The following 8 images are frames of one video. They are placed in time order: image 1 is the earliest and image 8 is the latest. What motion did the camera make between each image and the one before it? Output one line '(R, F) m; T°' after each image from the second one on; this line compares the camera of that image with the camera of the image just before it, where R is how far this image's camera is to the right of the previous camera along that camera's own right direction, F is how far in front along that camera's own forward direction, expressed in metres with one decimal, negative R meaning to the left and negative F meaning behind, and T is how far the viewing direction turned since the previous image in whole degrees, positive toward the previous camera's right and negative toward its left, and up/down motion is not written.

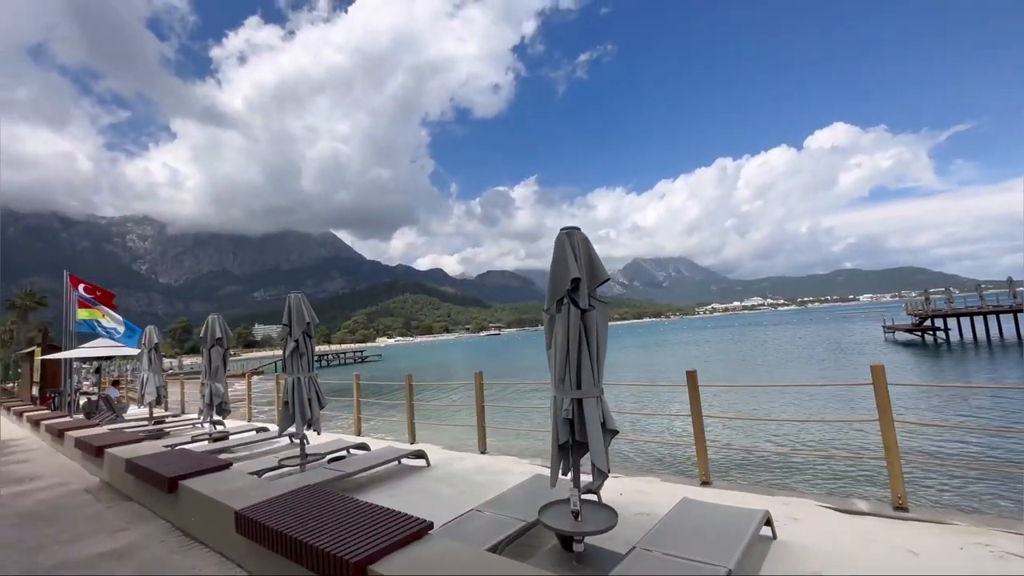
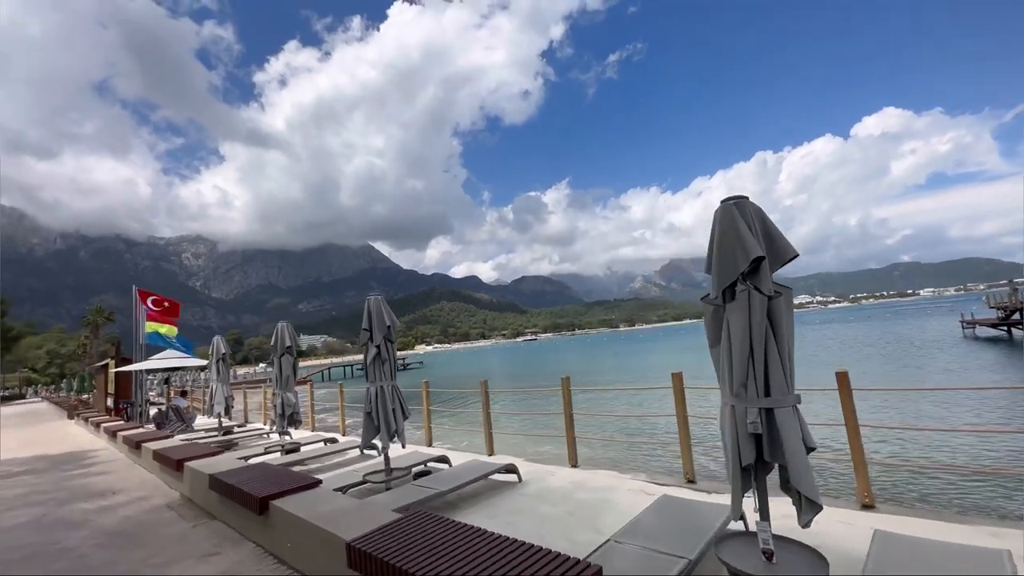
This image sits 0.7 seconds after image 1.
(-0.7, +0.5) m; -4°
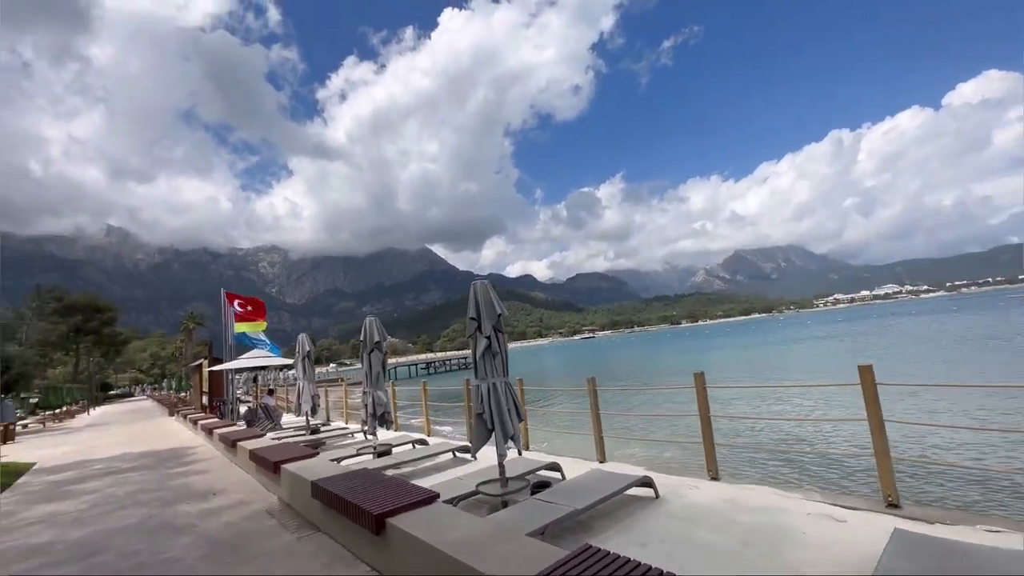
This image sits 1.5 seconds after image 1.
(-0.7, +0.7) m; -7°
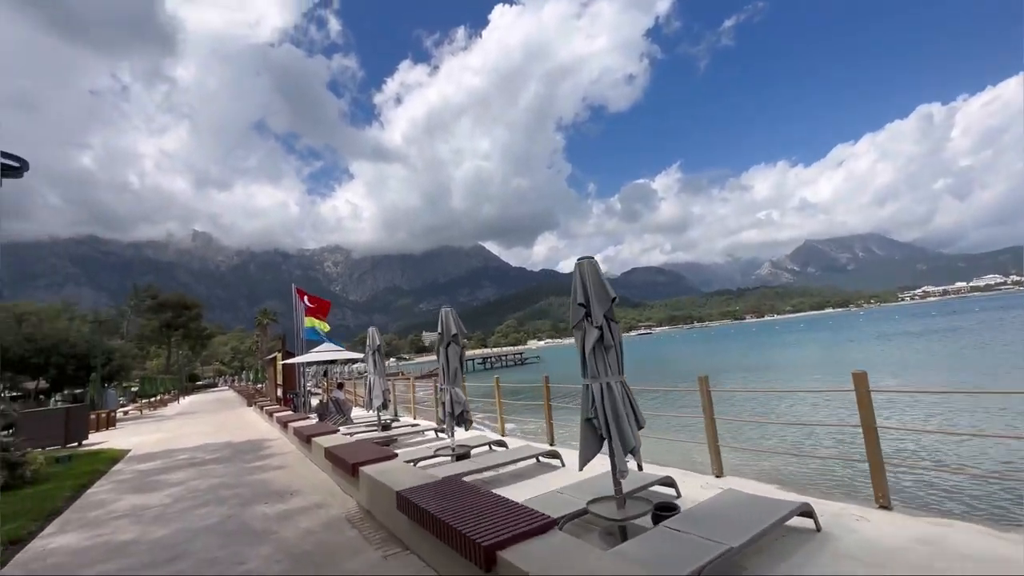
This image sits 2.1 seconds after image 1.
(-0.5, +0.7) m; -7°
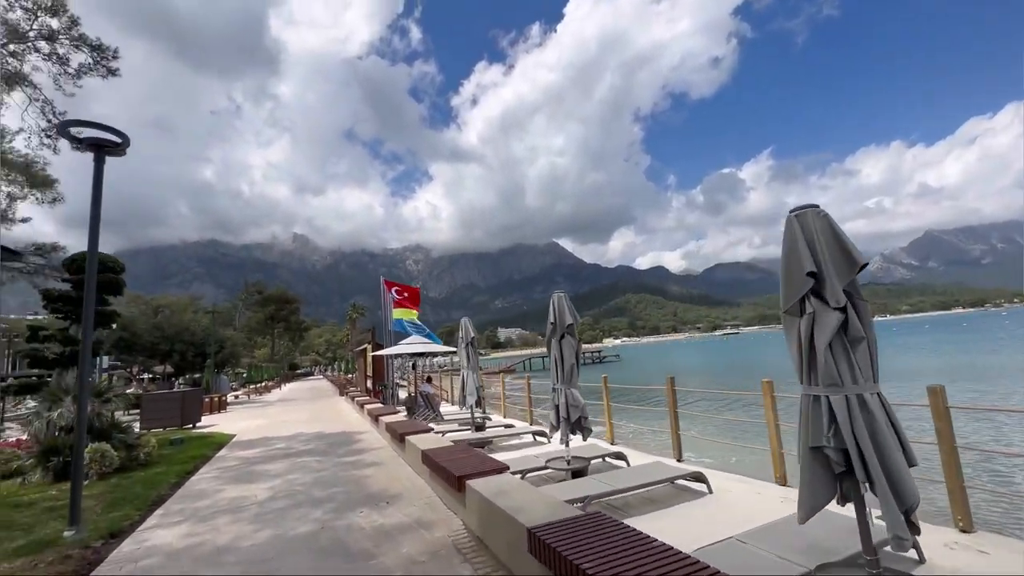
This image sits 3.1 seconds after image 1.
(-0.6, +1.0) m; -9°
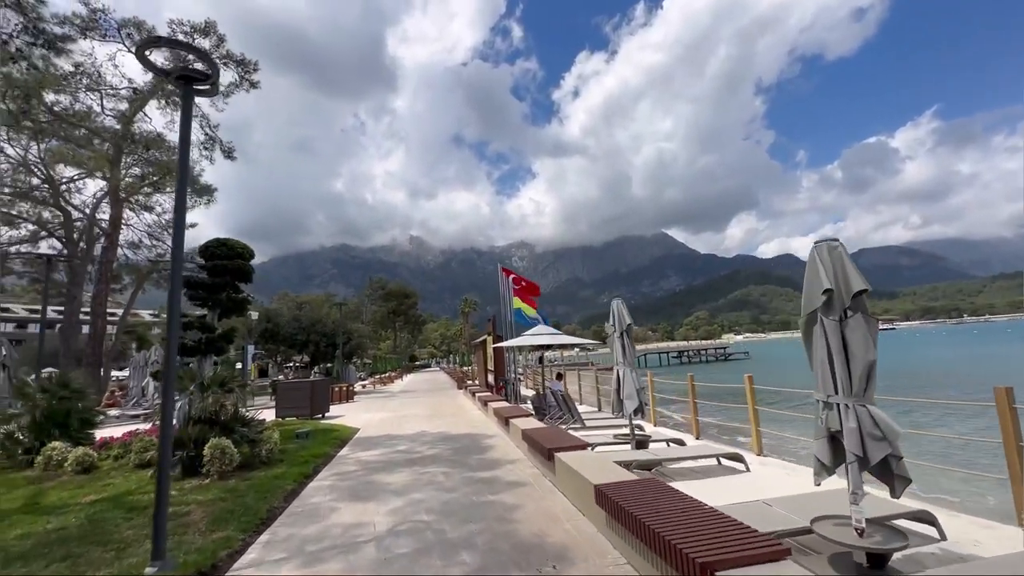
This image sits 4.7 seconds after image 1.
(-0.9, +1.9) m; -13°
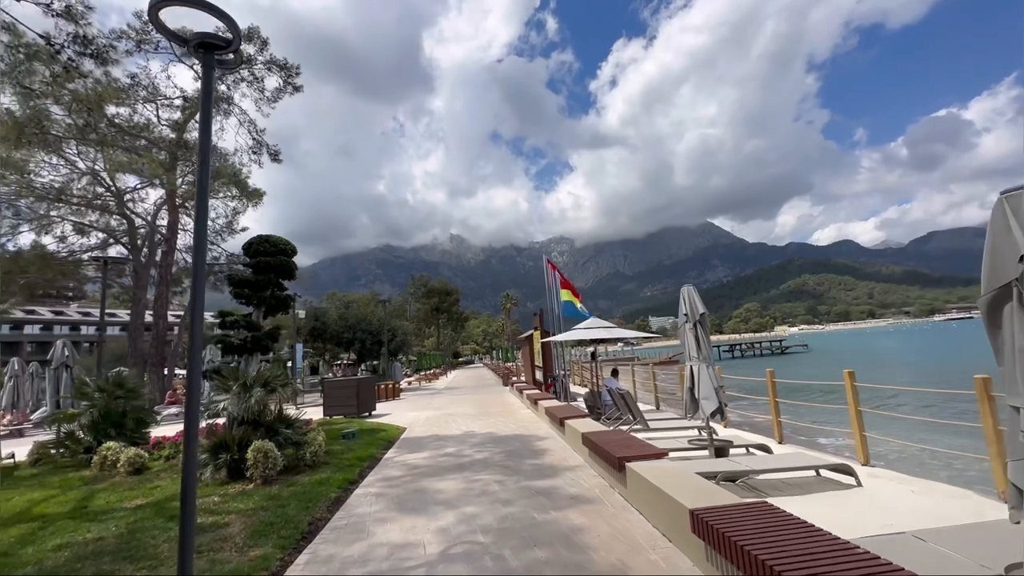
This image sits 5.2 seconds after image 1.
(-0.2, +0.7) m; -5°
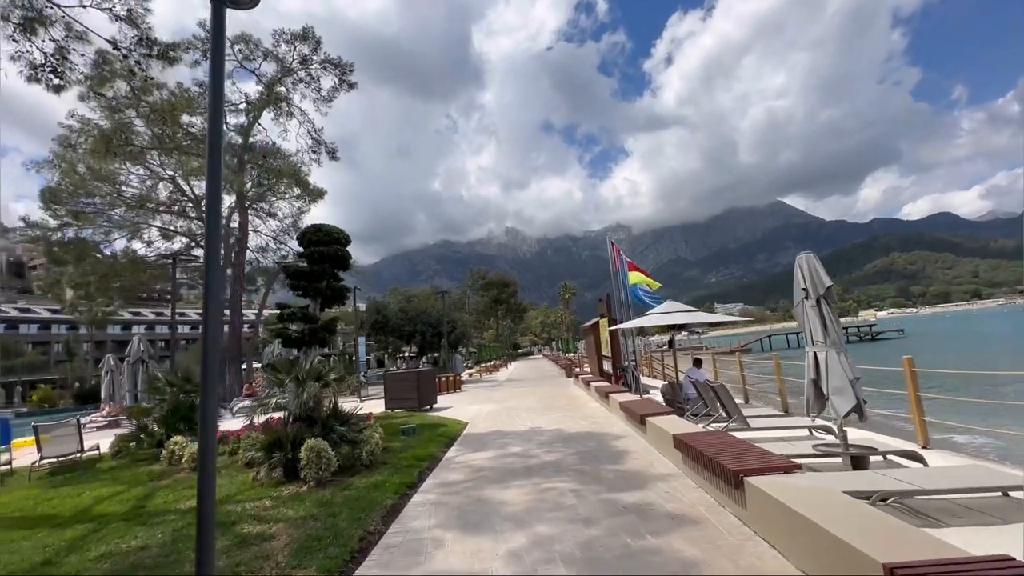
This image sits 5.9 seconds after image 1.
(-0.2, +0.9) m; -7°
